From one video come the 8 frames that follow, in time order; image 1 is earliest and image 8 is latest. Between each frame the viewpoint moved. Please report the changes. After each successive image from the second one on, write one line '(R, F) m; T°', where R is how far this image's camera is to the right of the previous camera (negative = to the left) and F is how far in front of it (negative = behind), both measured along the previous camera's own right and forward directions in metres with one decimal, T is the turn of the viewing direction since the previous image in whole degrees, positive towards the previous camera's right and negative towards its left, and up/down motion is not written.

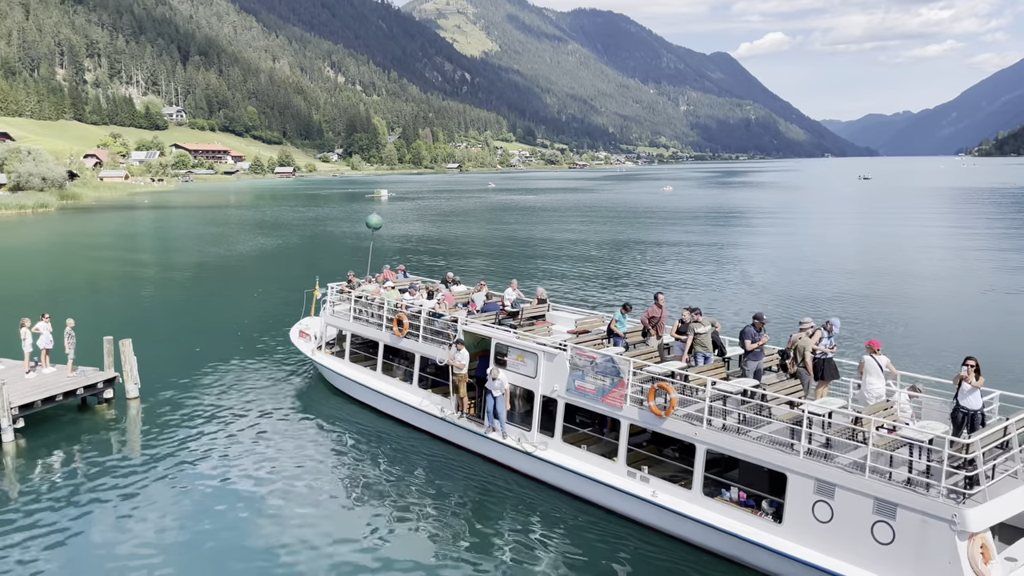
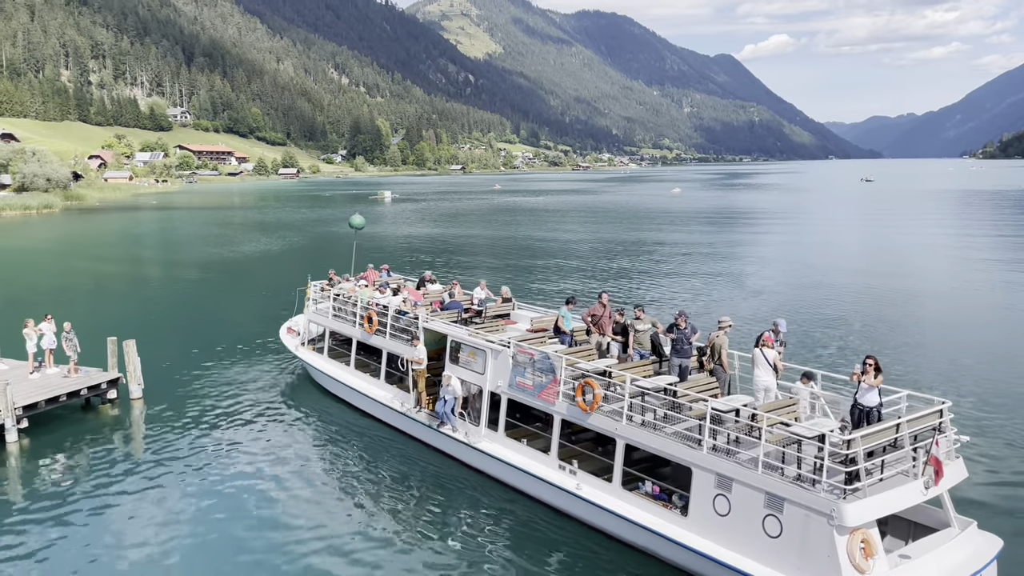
(-0.4, +0.6) m; 0°
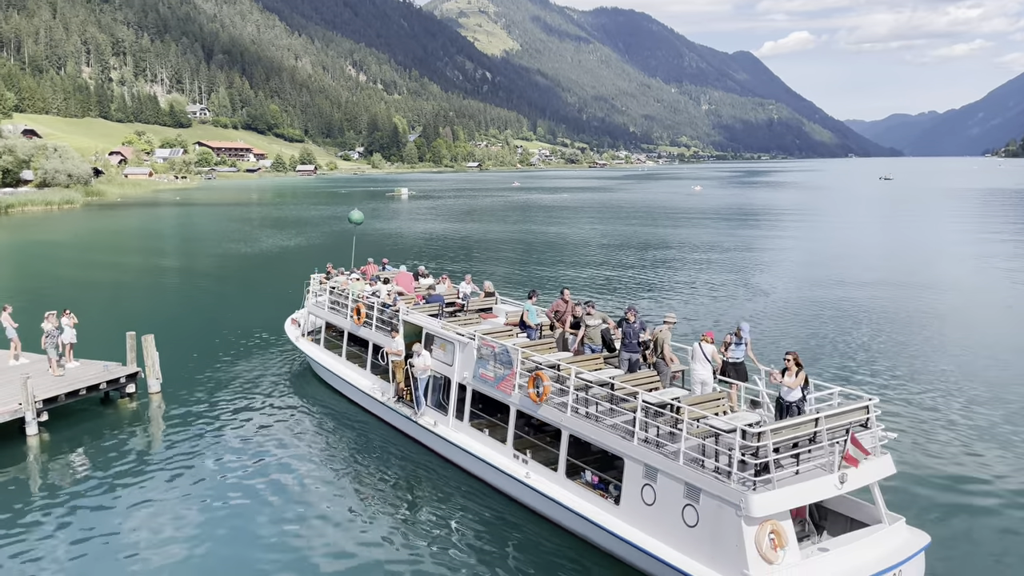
(+0.4, -0.1) m; -1°
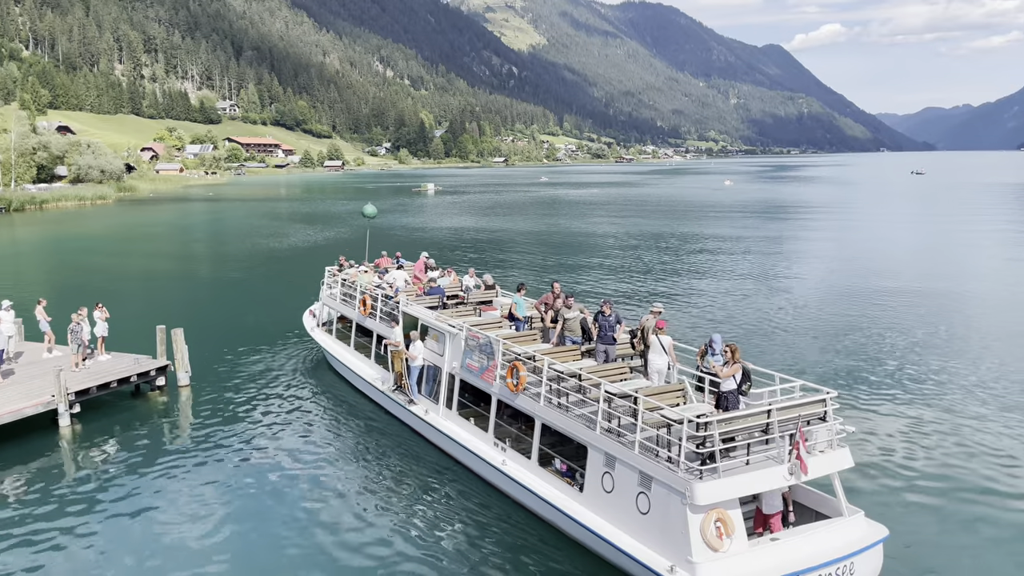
(+0.3, 0.0) m; -2°
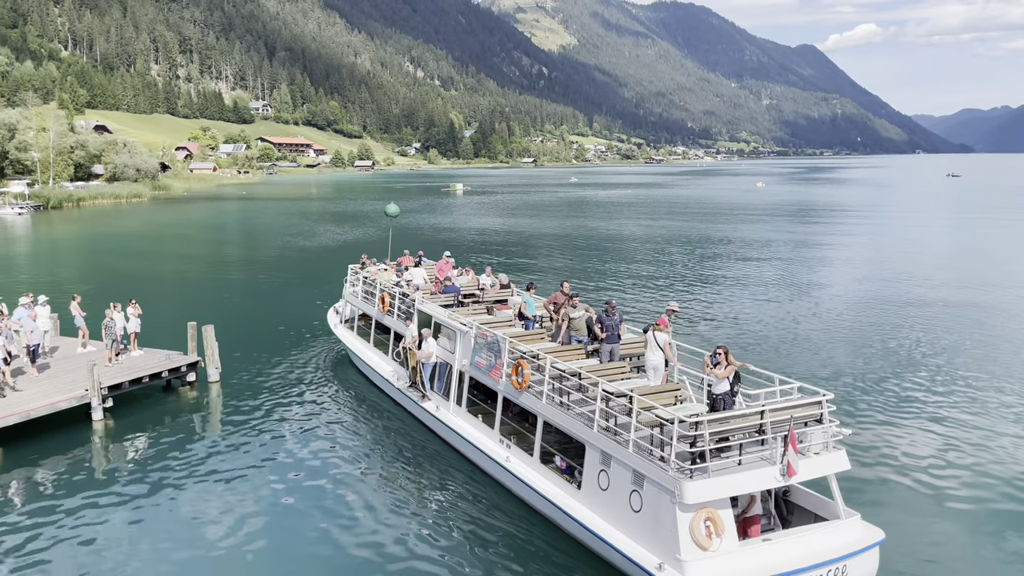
(+0.2, 0.0) m; -2°
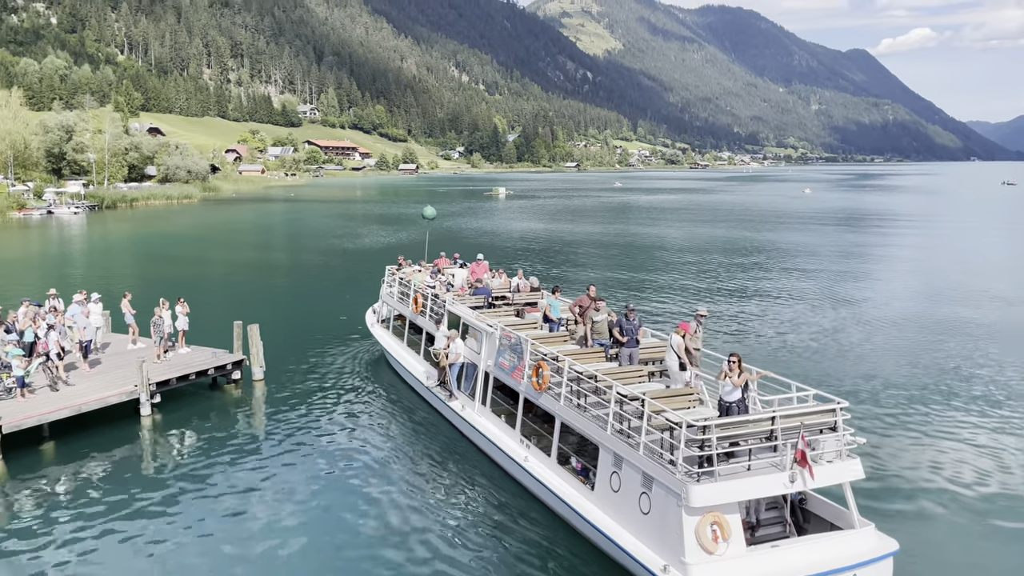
(+0.1, +0.1) m; -3°
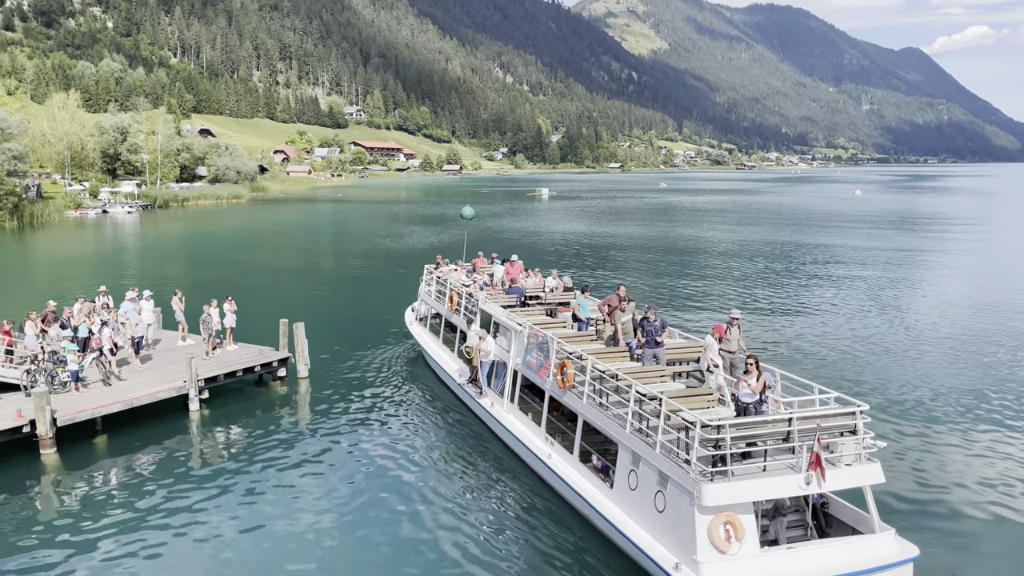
(+0.1, +0.1) m; -3°
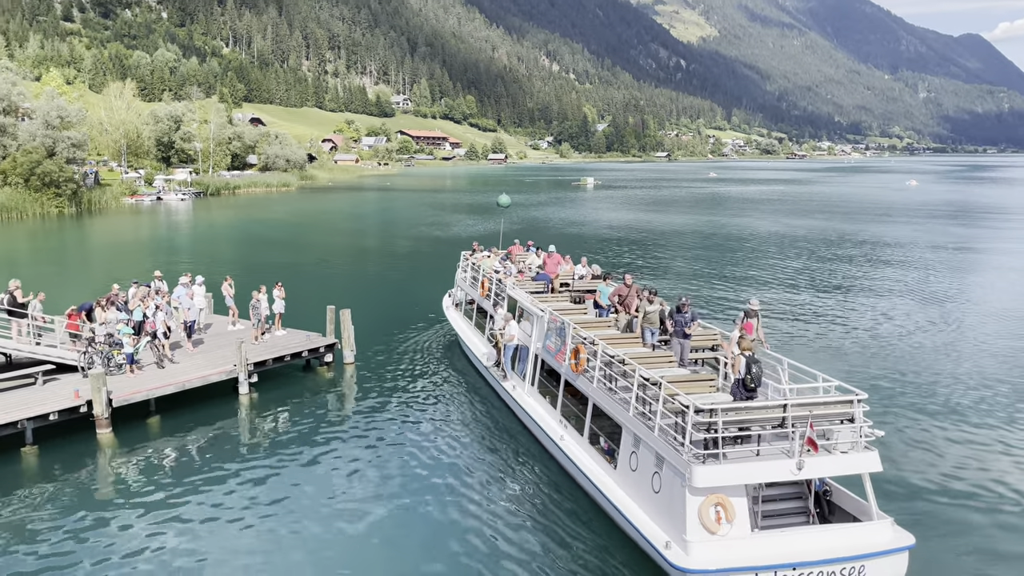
(+0.2, -0.1) m; -4°
